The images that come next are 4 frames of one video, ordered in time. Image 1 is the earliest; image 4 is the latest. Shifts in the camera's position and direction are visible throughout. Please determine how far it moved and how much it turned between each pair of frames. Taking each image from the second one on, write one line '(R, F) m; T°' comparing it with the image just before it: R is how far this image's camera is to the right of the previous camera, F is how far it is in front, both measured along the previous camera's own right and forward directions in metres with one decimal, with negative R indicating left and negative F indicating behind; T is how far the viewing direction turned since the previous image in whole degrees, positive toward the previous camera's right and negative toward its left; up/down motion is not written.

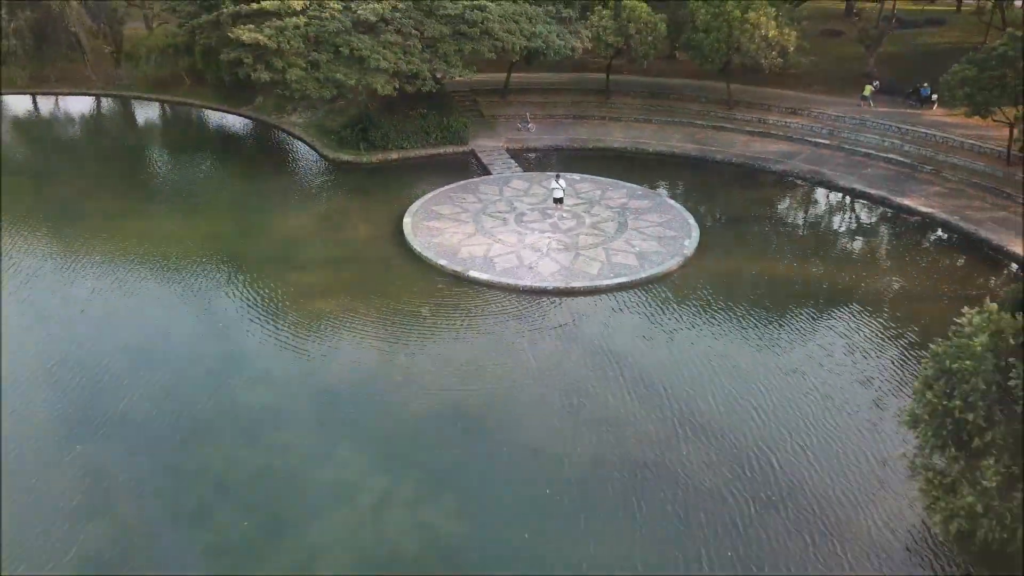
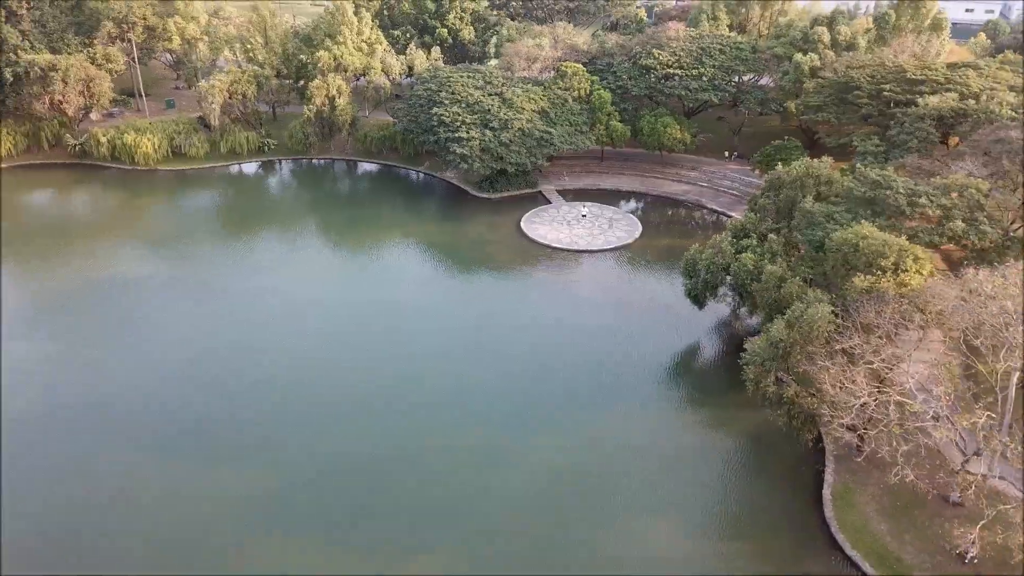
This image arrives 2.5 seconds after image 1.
(-3.1, -20.1) m; +1°
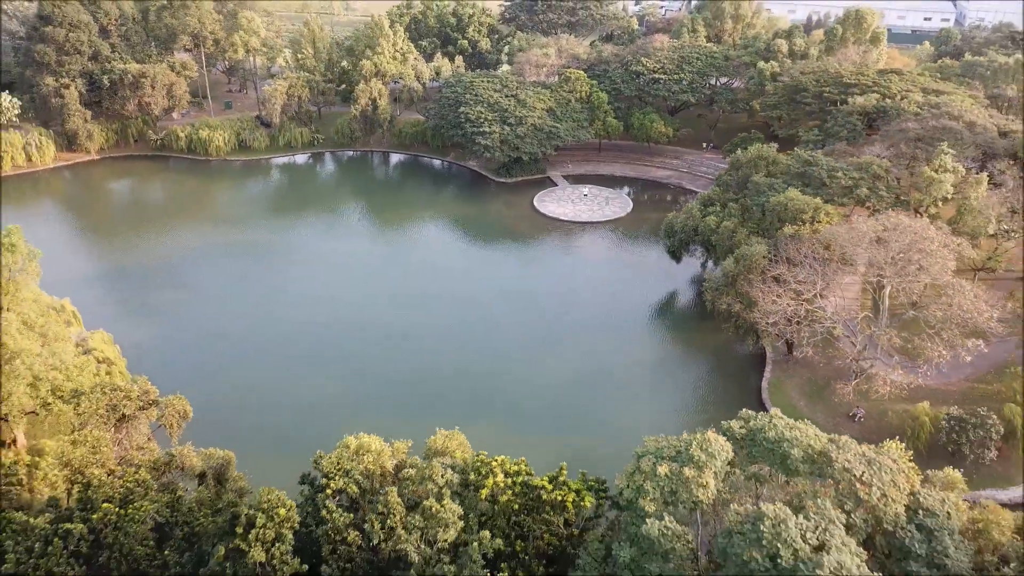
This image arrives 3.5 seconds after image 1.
(-1.0, -7.6) m; 0°
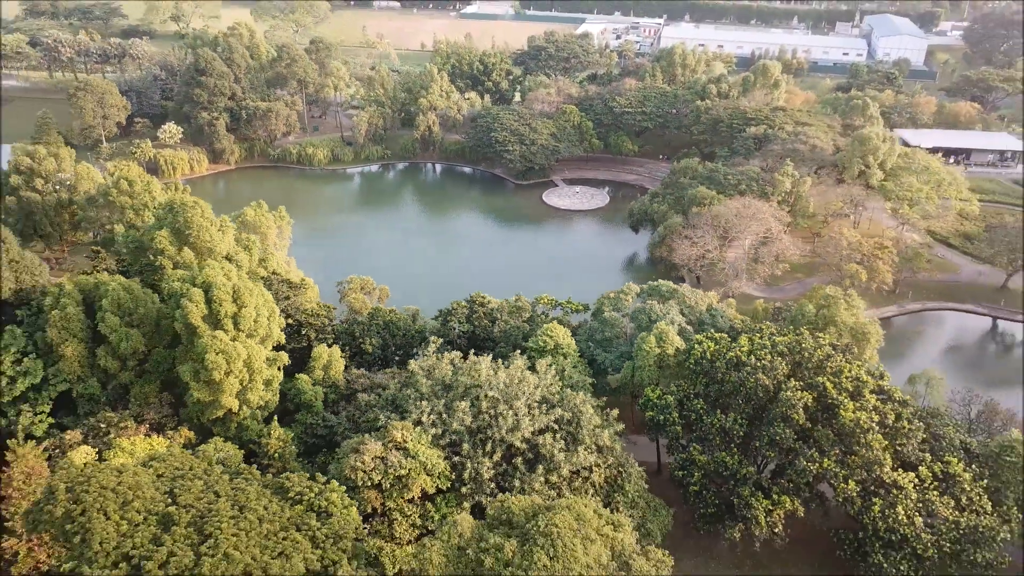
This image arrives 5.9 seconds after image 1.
(-2.1, -19.6) m; +1°
